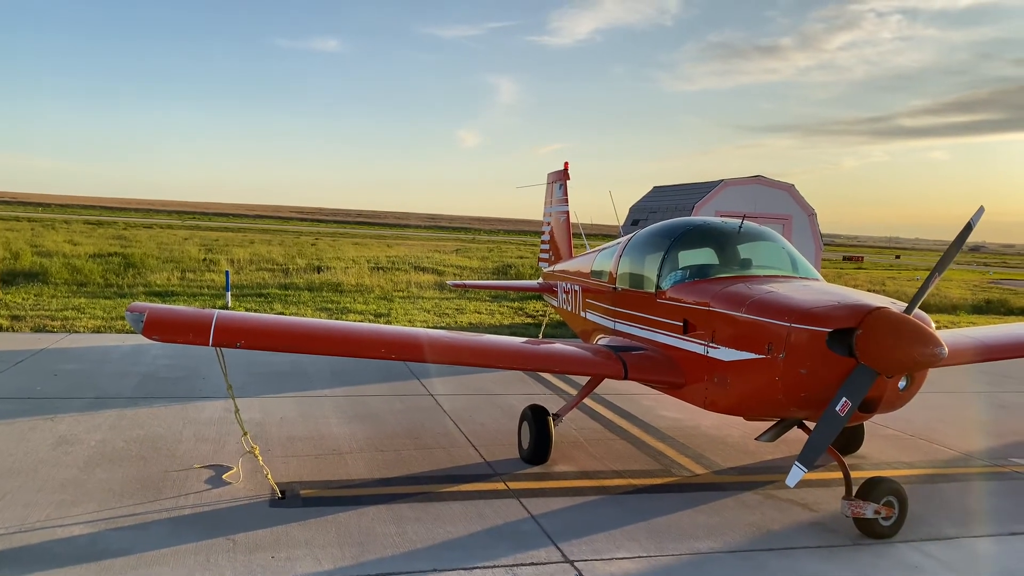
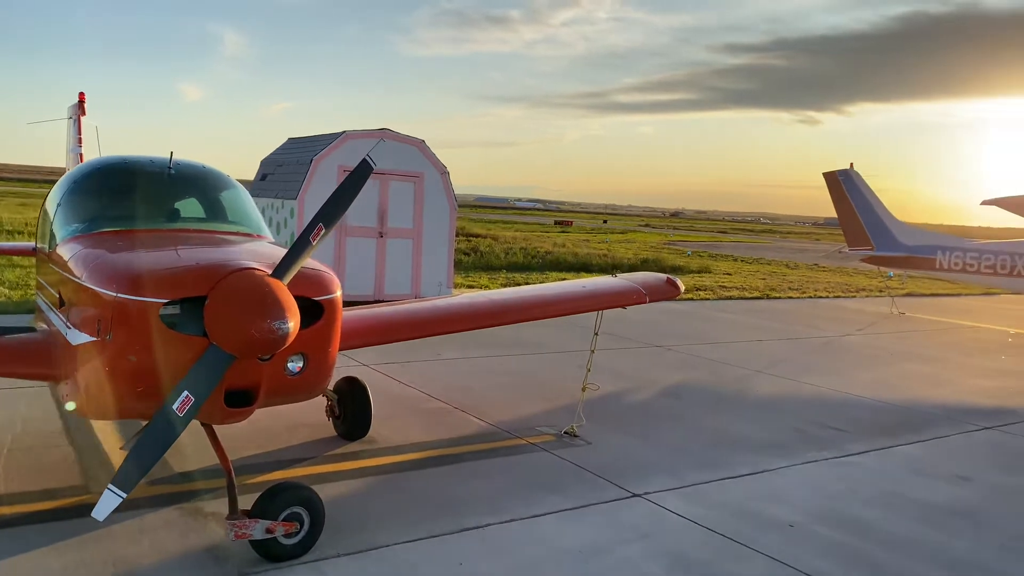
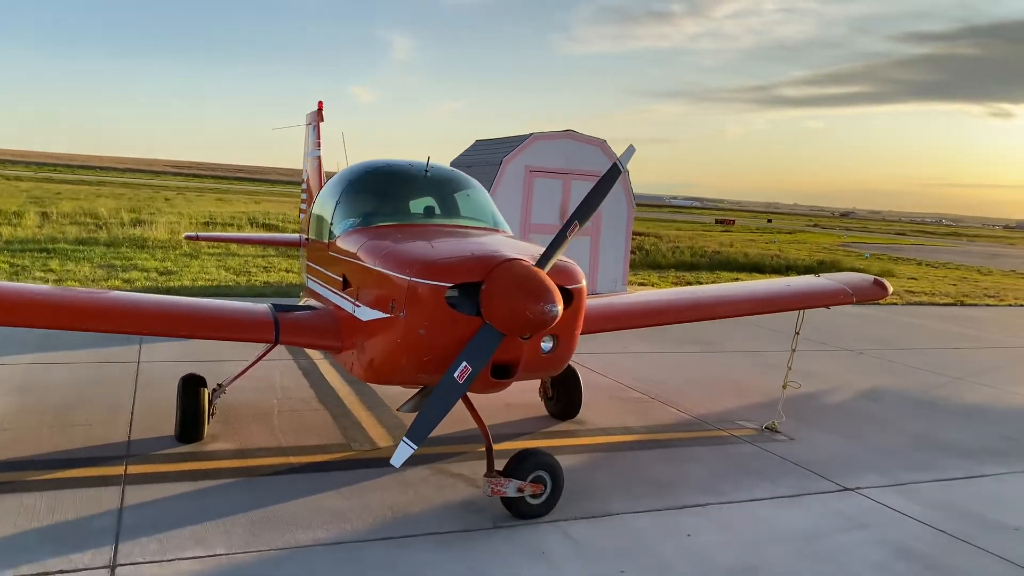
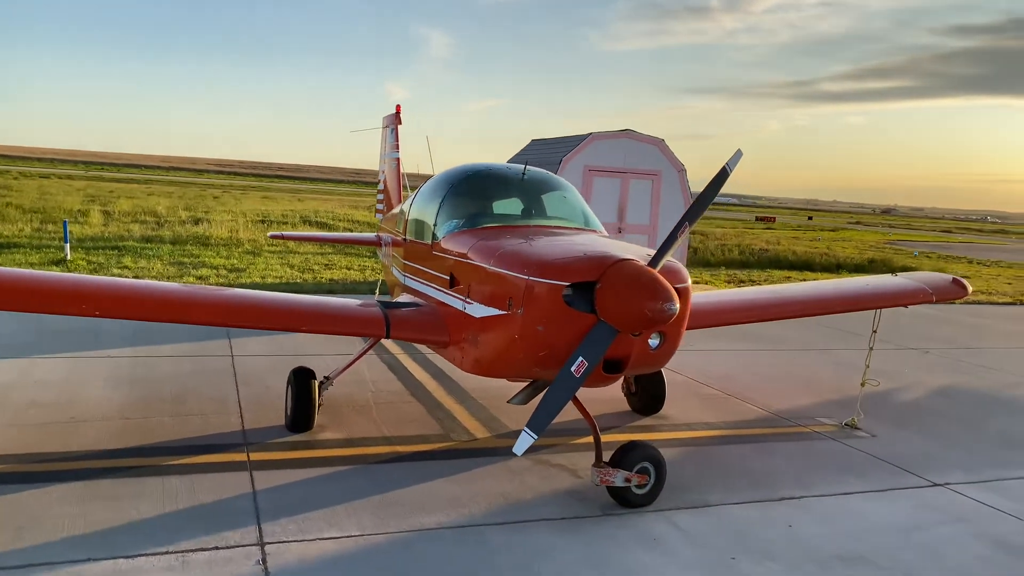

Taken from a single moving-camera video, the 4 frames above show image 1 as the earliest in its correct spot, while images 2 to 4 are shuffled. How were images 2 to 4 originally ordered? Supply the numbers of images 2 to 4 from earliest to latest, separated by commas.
4, 3, 2
